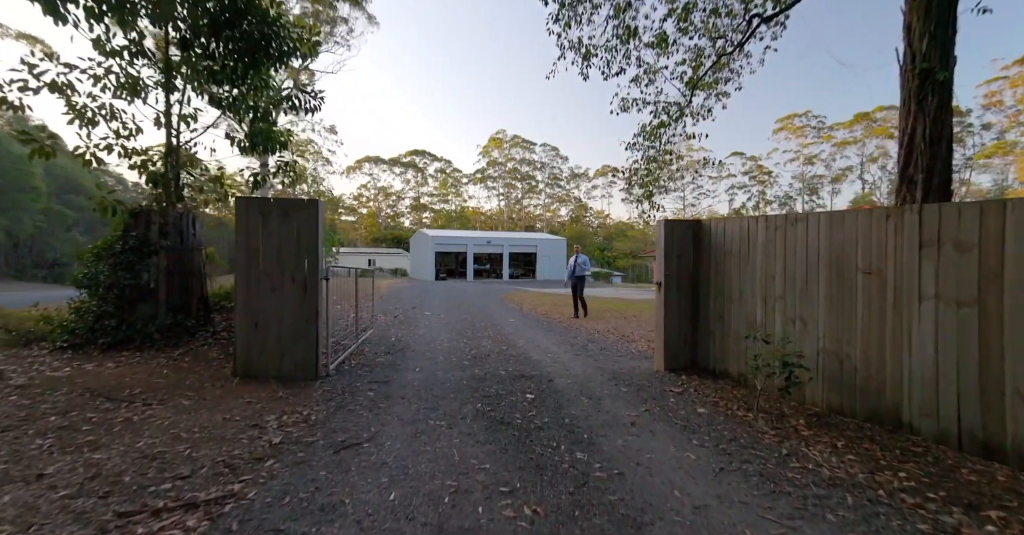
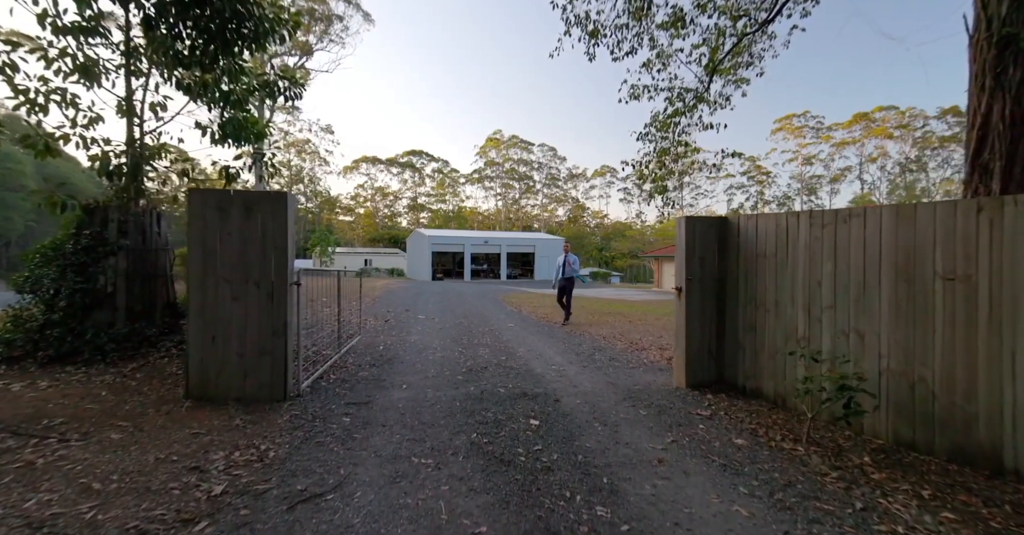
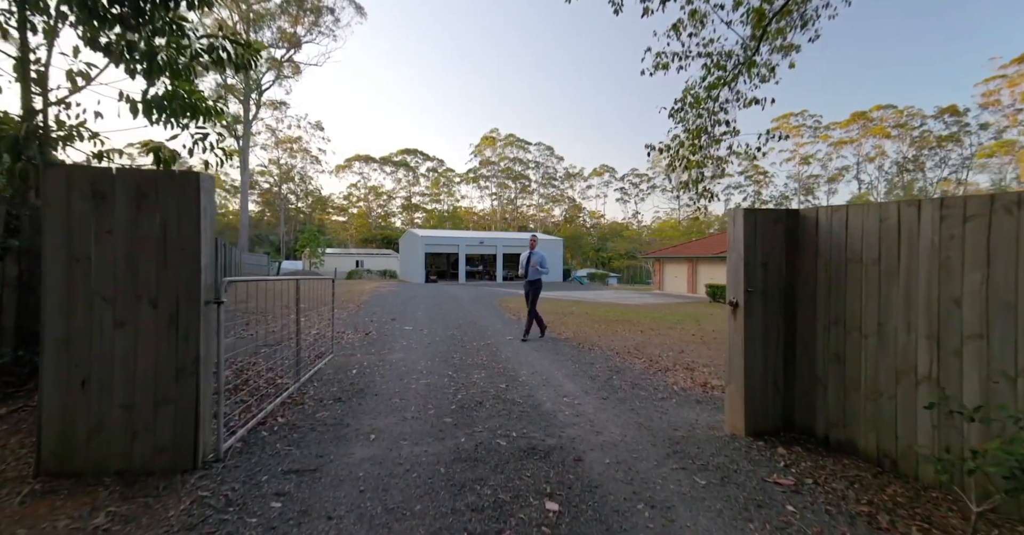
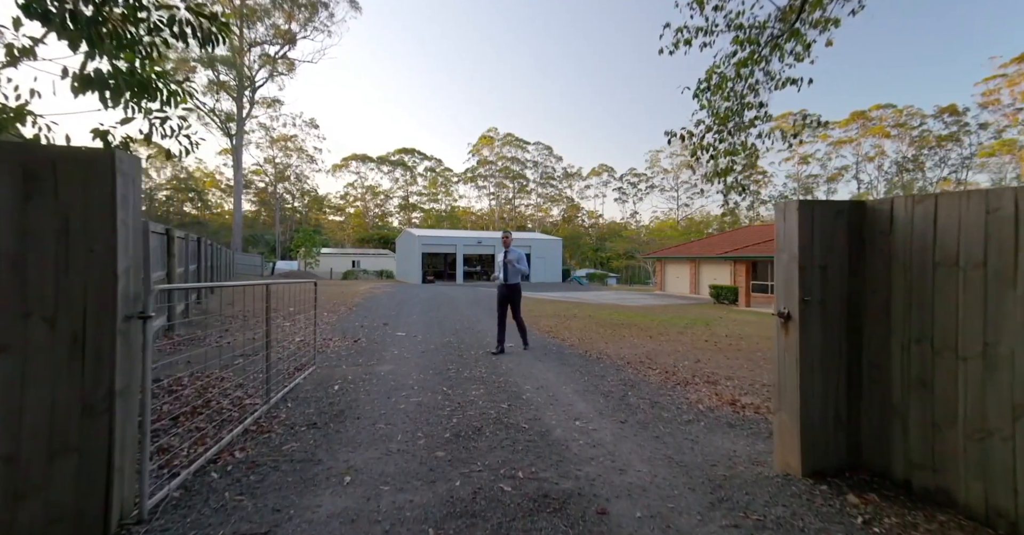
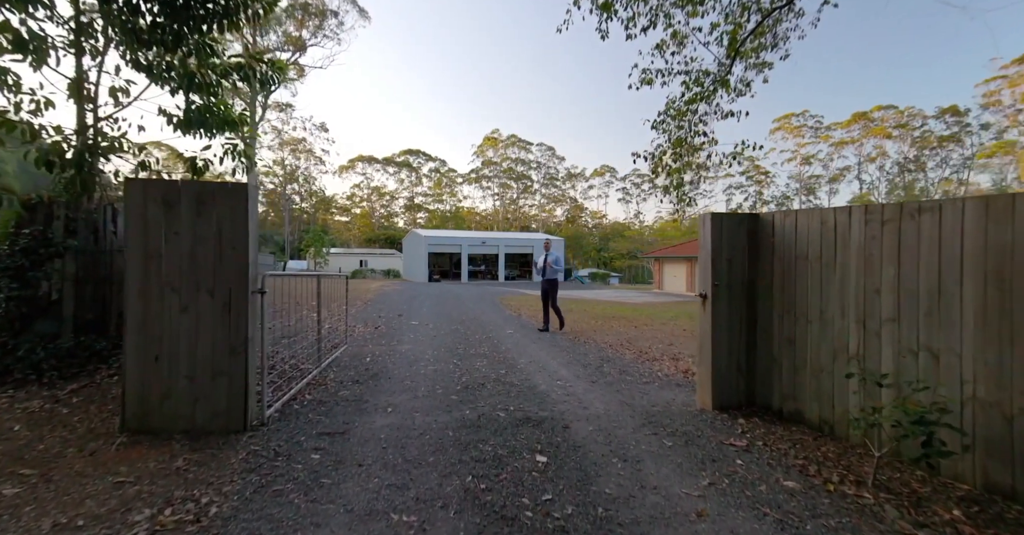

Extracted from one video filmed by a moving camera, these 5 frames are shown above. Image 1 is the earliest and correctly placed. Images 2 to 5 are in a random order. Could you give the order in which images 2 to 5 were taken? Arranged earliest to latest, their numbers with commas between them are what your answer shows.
2, 5, 3, 4
